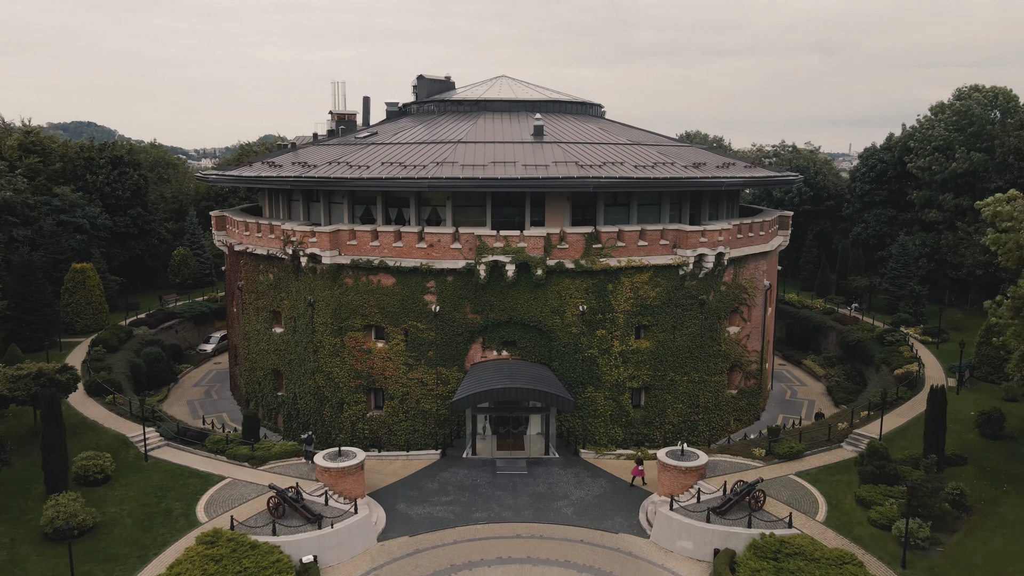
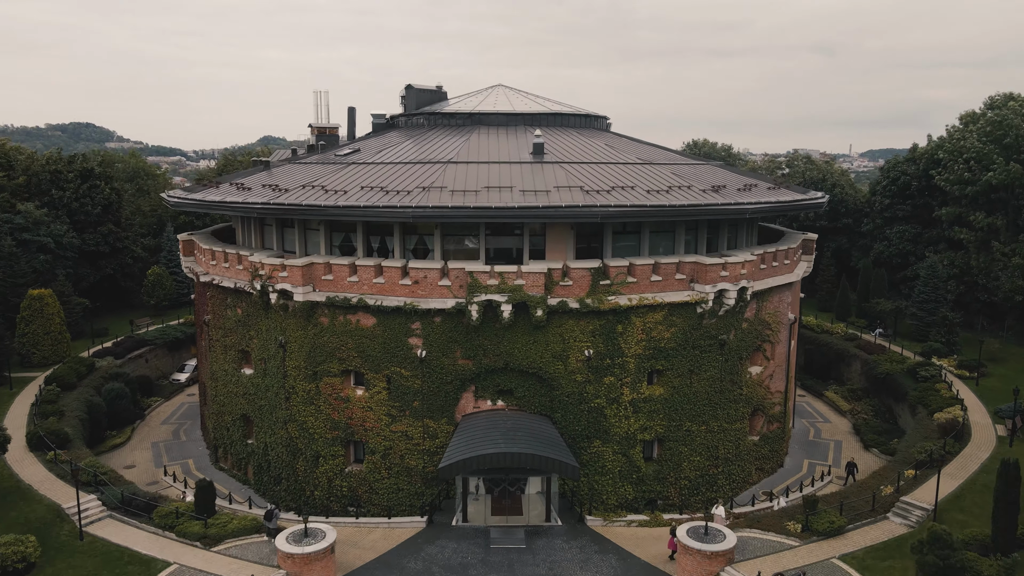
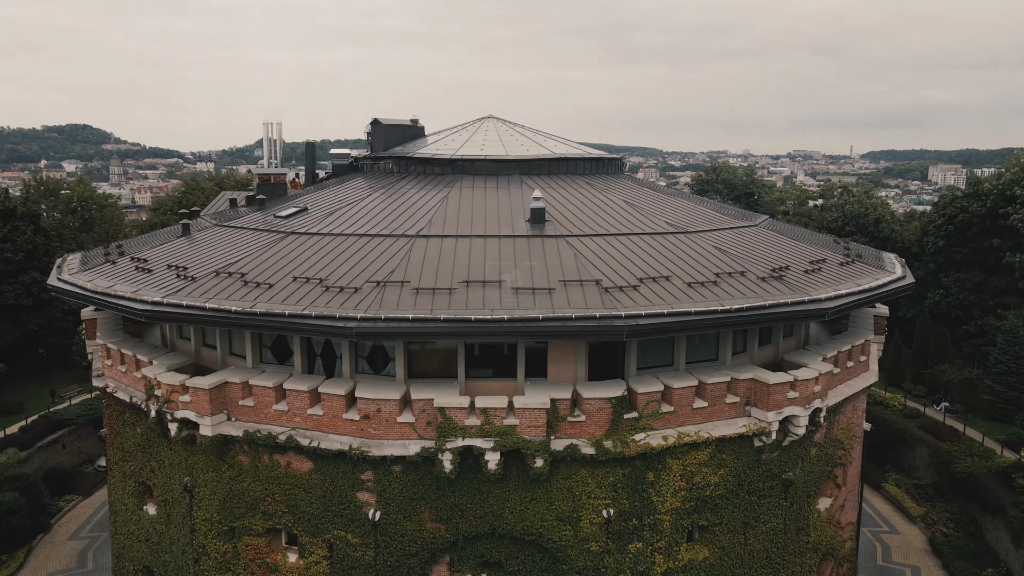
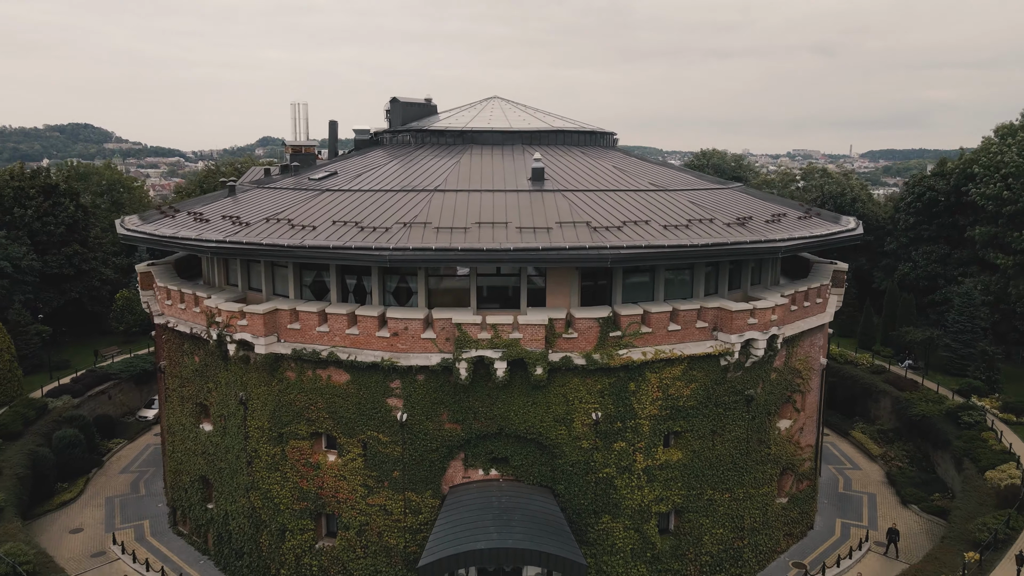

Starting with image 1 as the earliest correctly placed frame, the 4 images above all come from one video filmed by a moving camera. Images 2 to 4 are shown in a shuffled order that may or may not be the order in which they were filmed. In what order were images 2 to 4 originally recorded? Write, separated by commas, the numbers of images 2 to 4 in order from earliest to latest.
2, 4, 3
